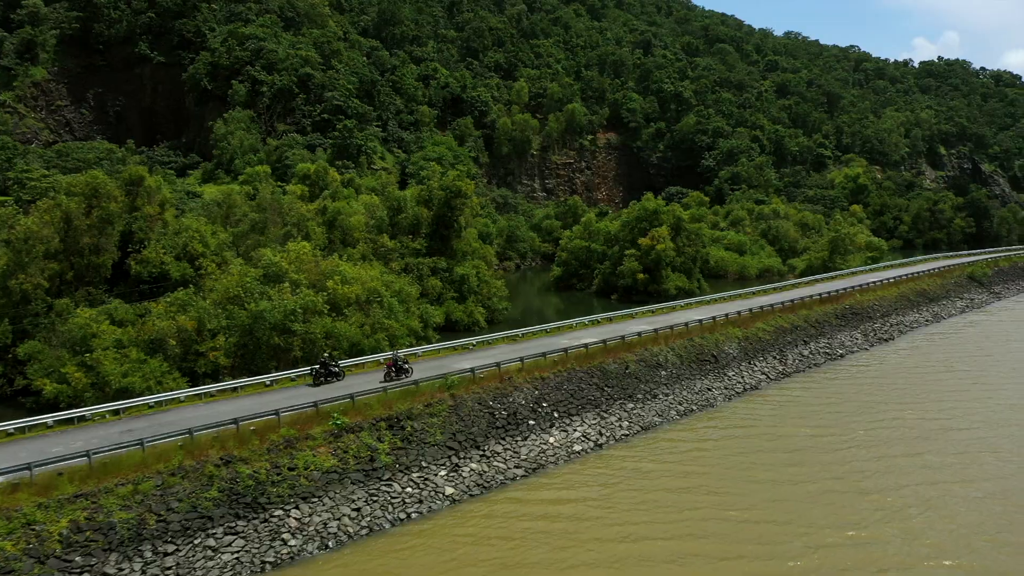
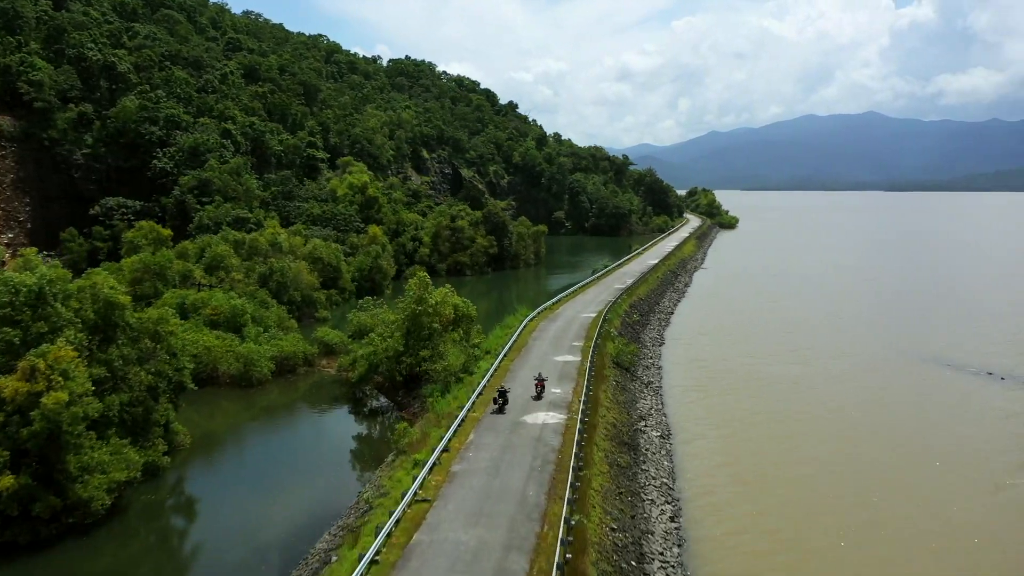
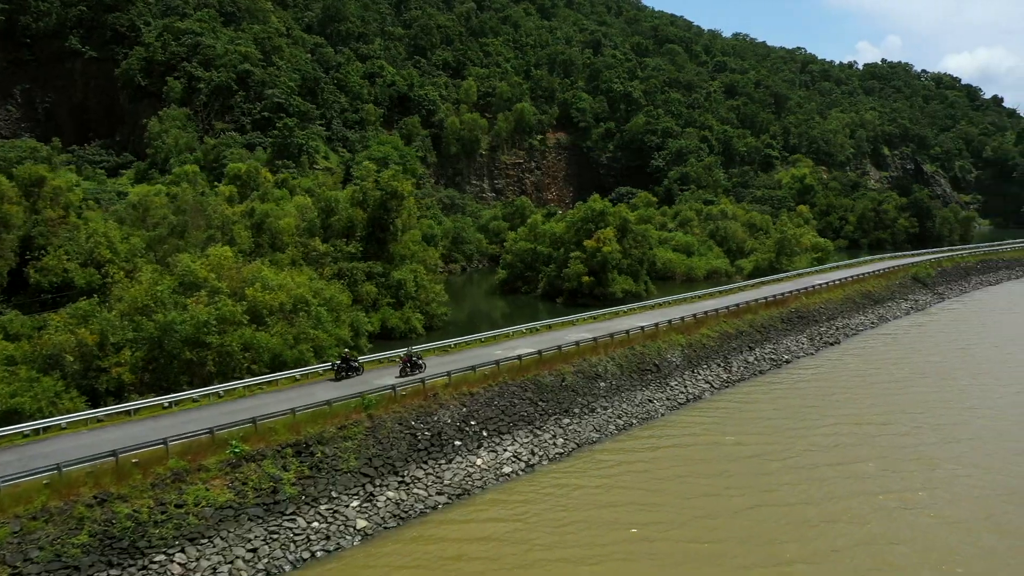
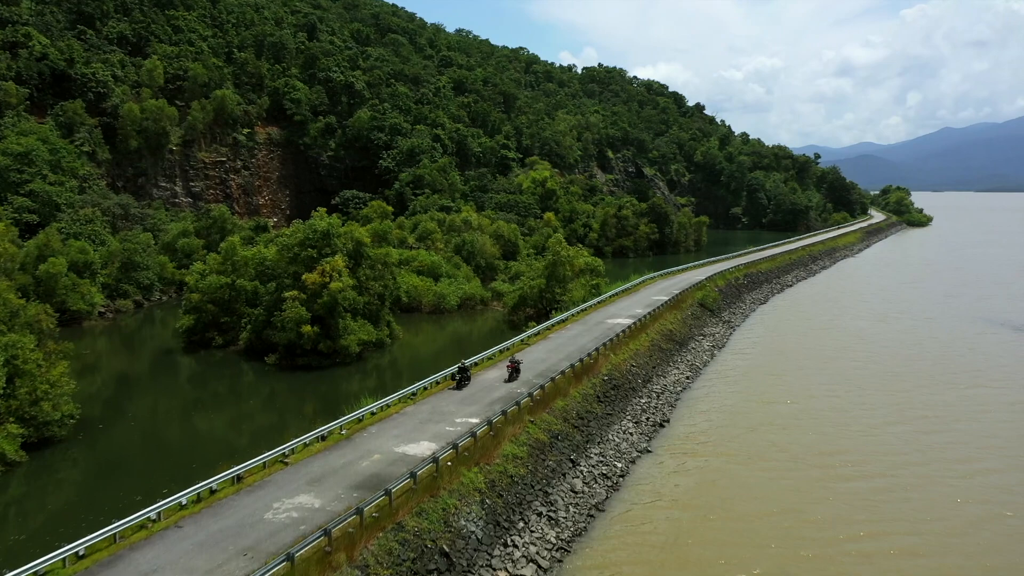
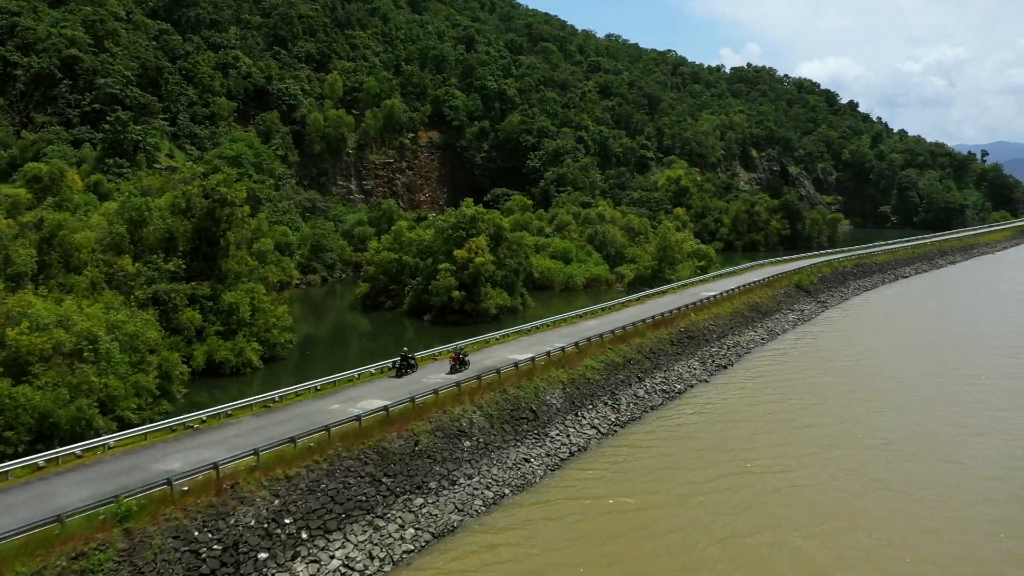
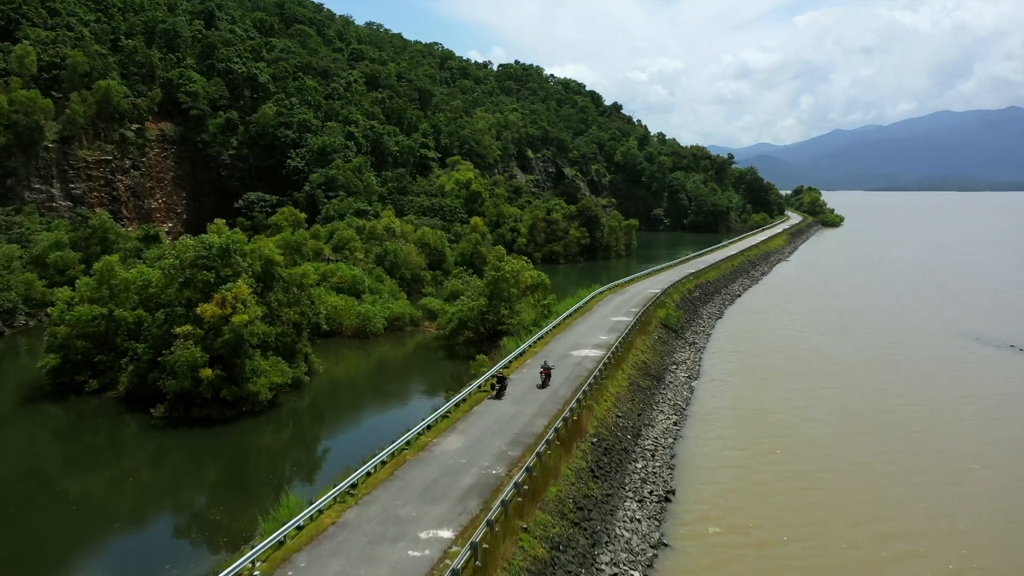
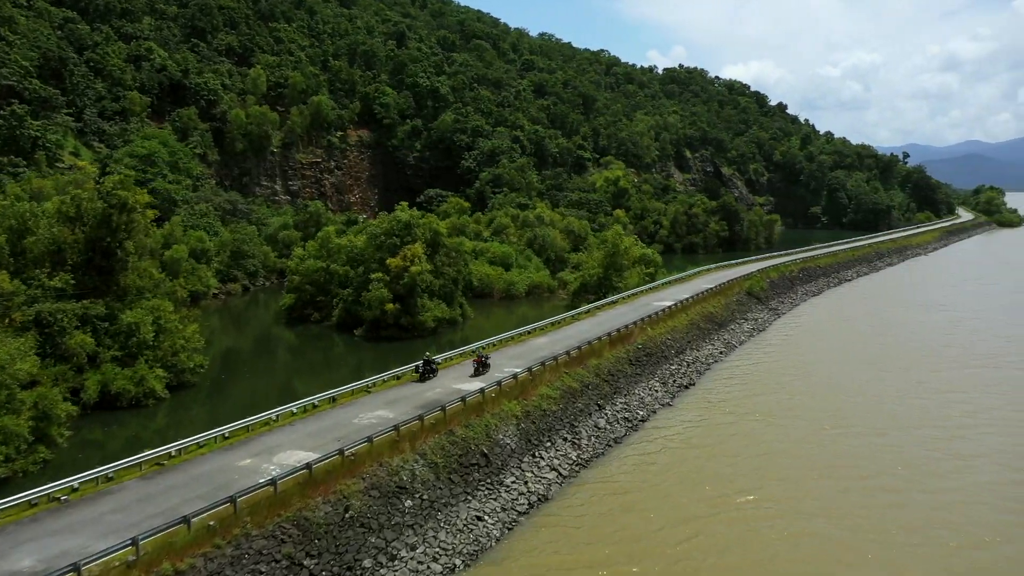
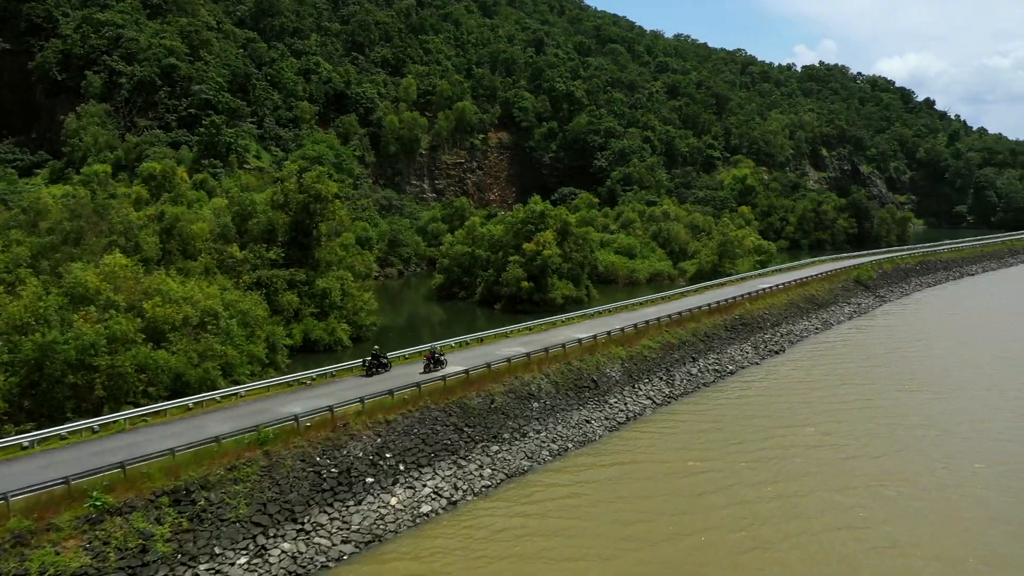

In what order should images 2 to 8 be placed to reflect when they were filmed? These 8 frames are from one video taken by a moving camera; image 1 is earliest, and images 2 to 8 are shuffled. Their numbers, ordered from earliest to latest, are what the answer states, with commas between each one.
3, 8, 5, 7, 4, 6, 2
